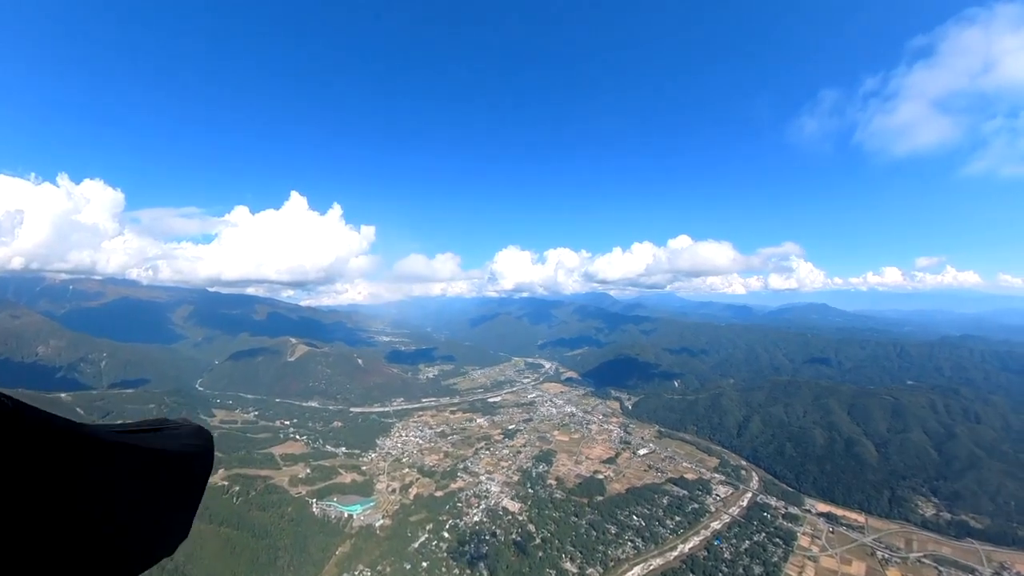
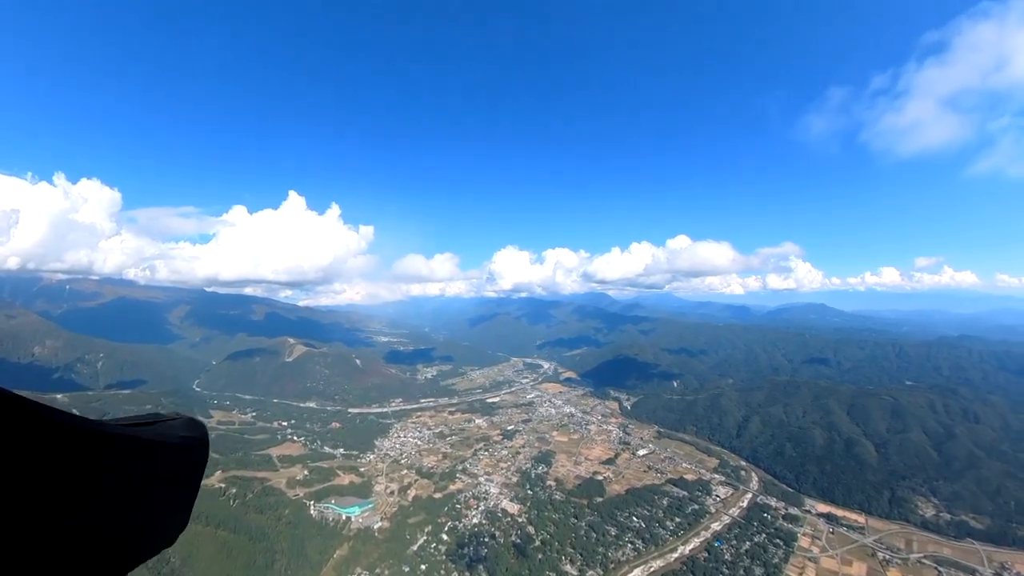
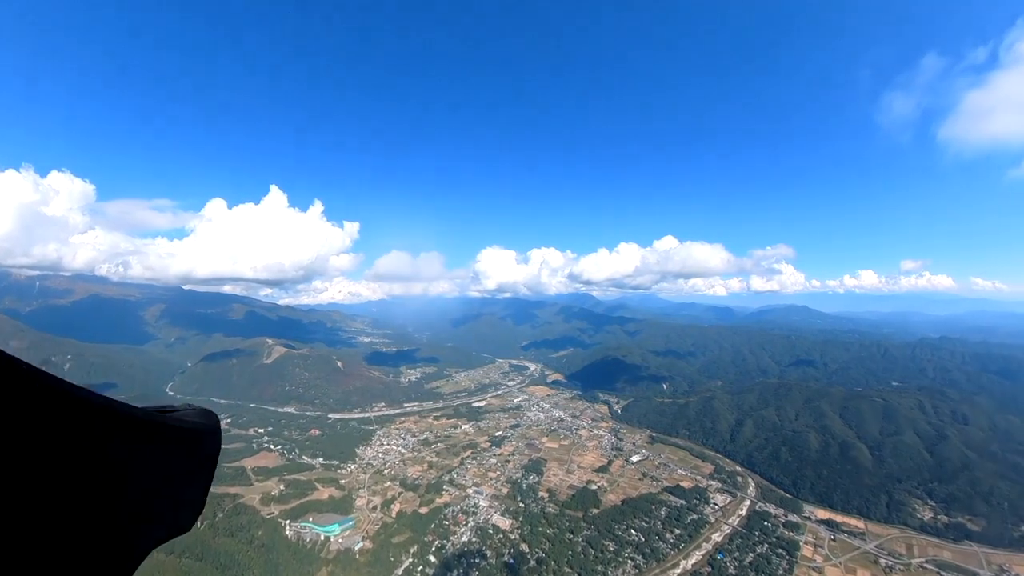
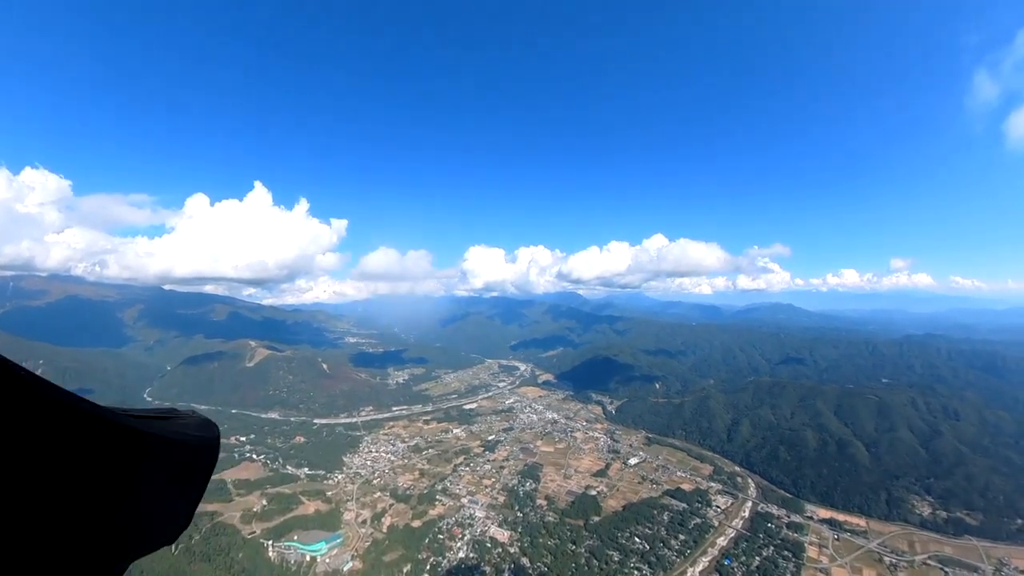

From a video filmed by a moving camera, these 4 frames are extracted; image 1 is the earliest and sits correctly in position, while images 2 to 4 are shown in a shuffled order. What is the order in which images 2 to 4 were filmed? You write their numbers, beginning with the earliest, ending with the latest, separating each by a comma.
2, 3, 4
